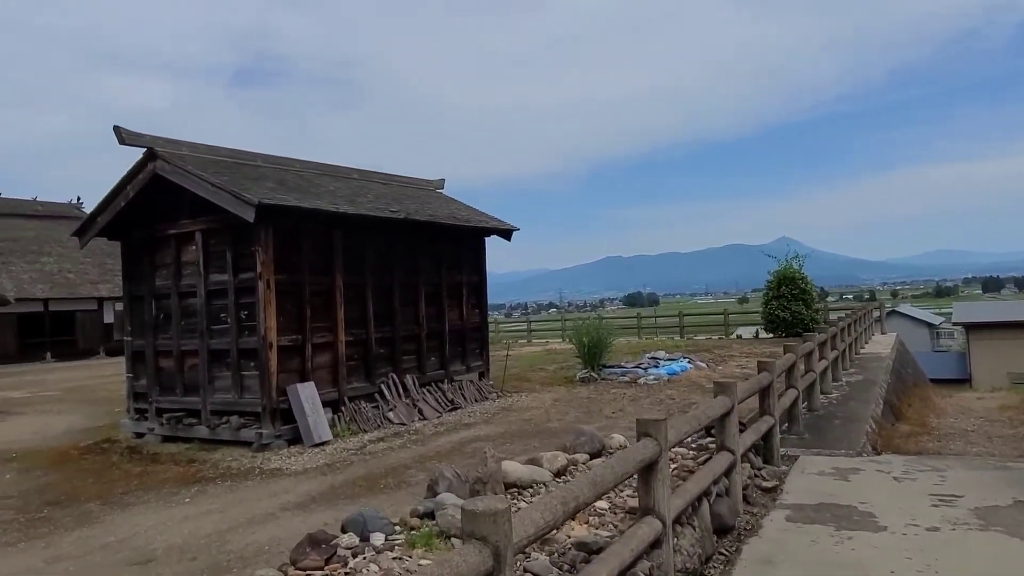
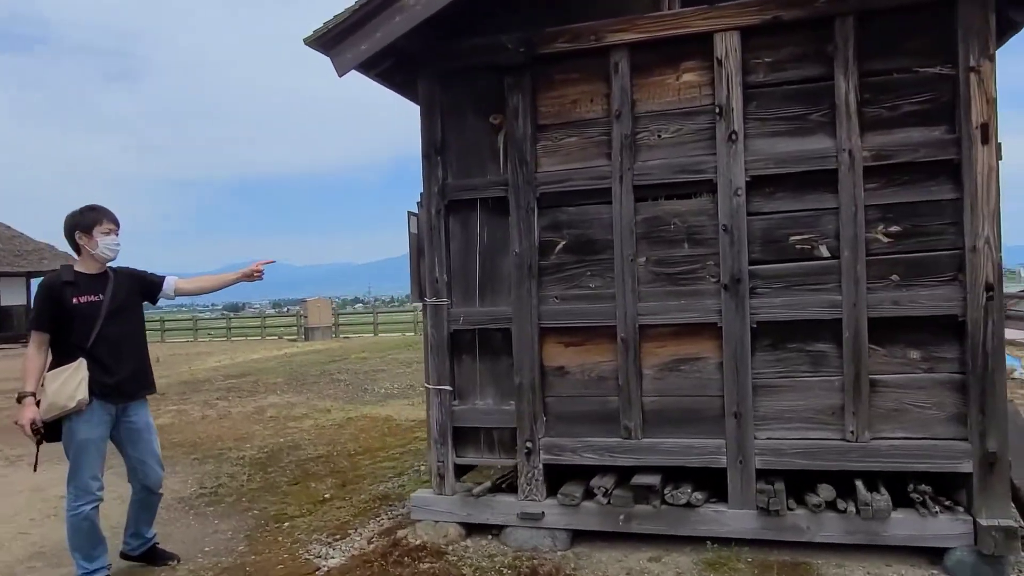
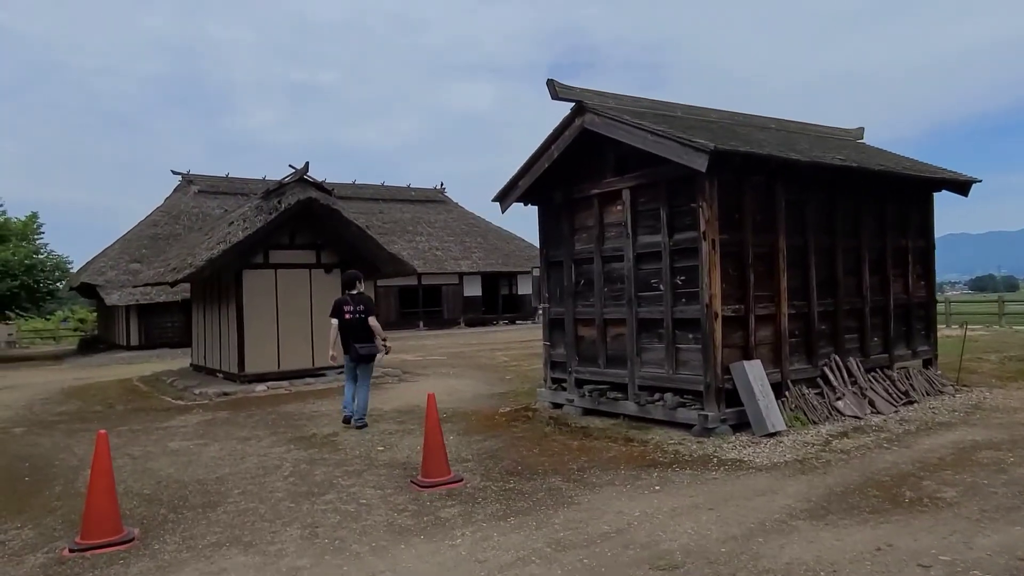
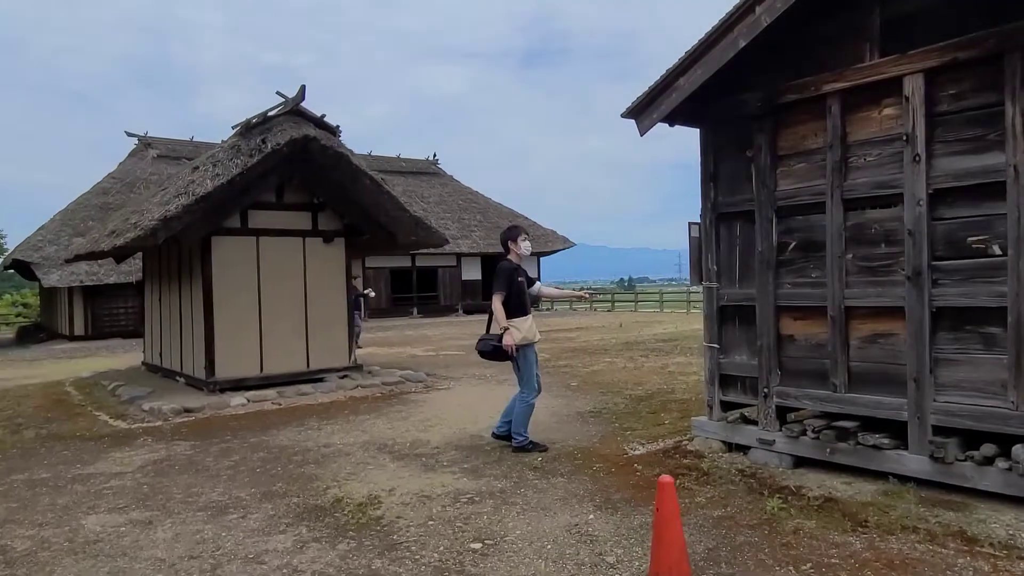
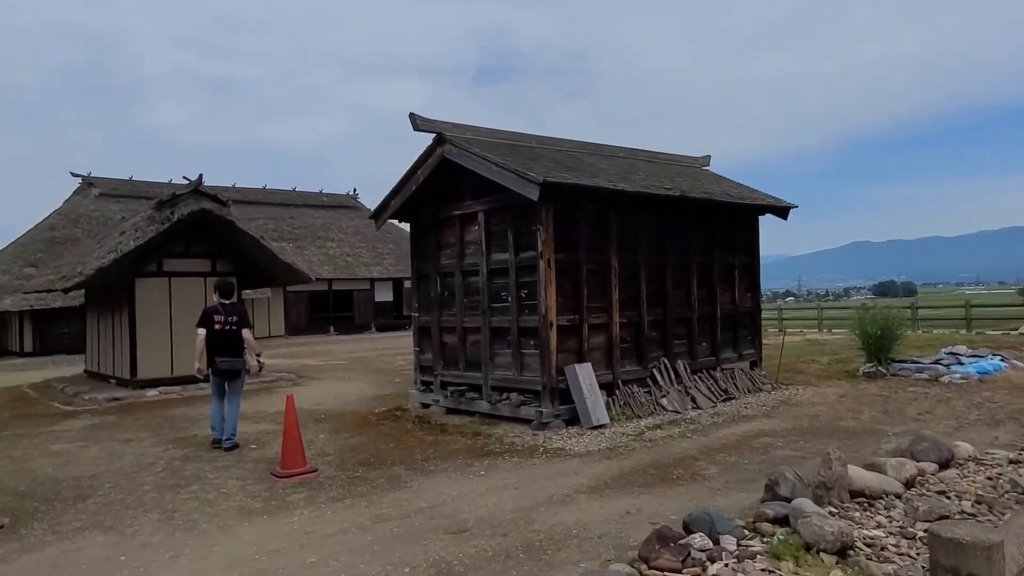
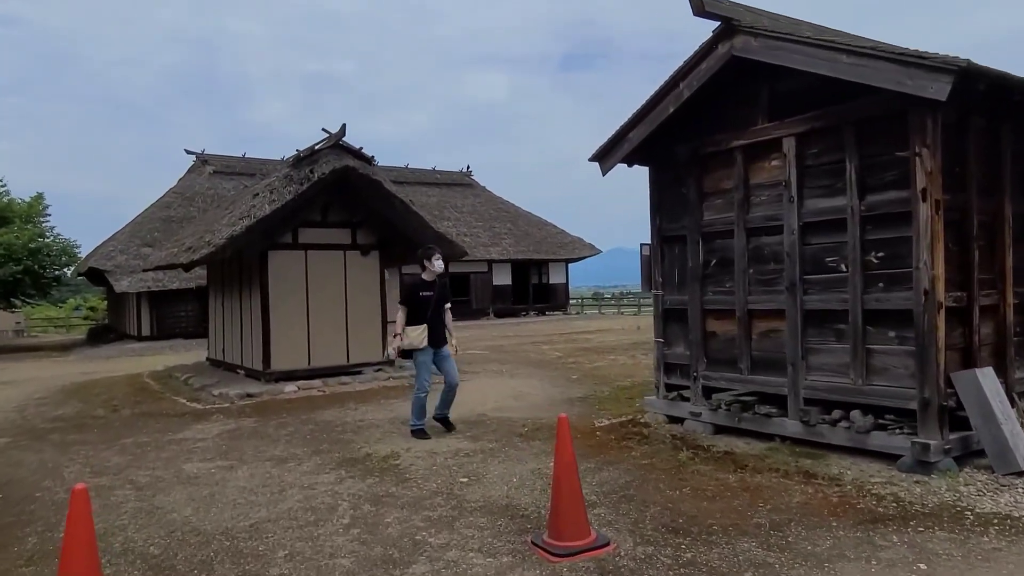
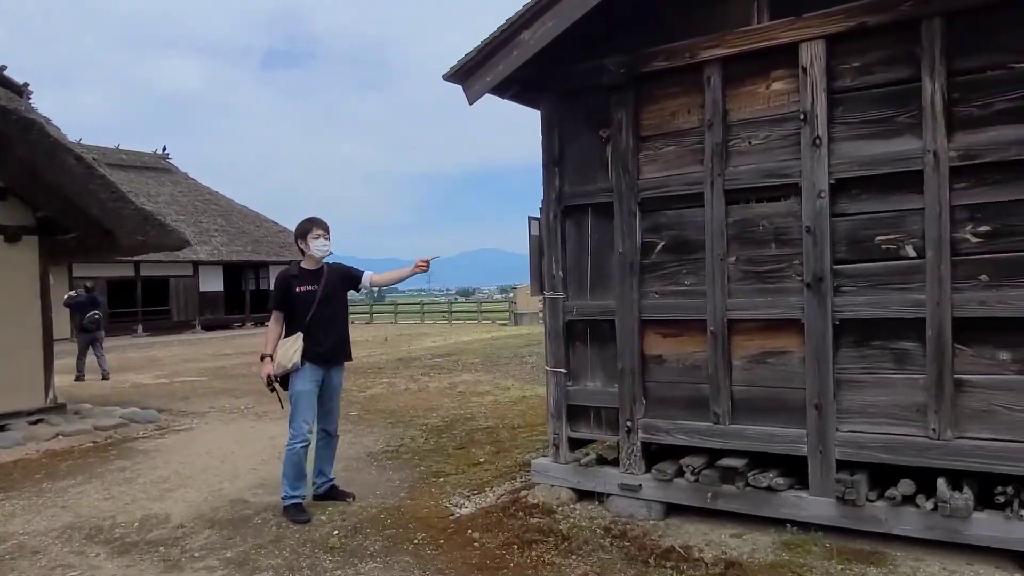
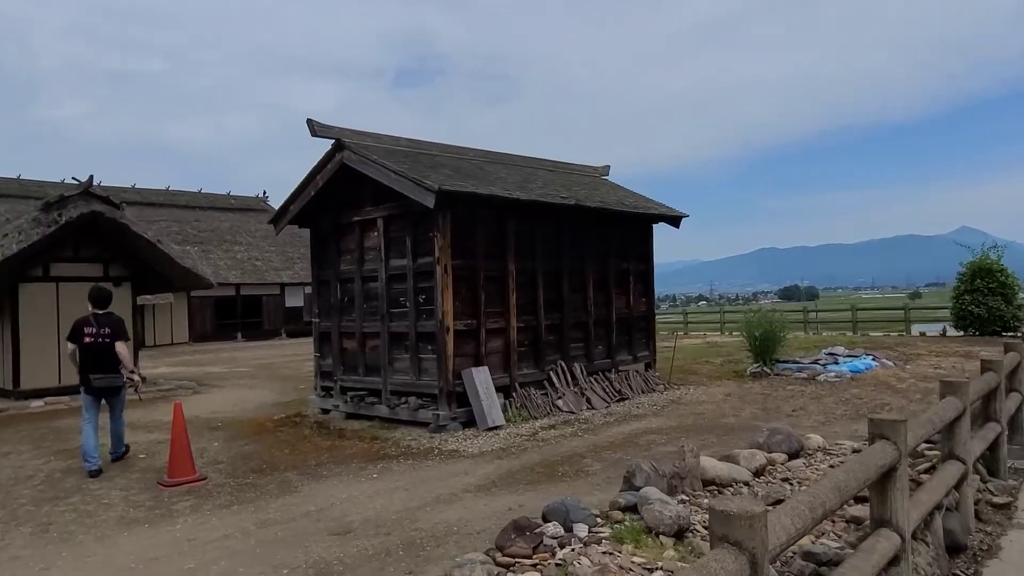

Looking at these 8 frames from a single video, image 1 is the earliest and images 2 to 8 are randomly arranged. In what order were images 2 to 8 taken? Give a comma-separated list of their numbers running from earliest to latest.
8, 5, 3, 6, 4, 7, 2
